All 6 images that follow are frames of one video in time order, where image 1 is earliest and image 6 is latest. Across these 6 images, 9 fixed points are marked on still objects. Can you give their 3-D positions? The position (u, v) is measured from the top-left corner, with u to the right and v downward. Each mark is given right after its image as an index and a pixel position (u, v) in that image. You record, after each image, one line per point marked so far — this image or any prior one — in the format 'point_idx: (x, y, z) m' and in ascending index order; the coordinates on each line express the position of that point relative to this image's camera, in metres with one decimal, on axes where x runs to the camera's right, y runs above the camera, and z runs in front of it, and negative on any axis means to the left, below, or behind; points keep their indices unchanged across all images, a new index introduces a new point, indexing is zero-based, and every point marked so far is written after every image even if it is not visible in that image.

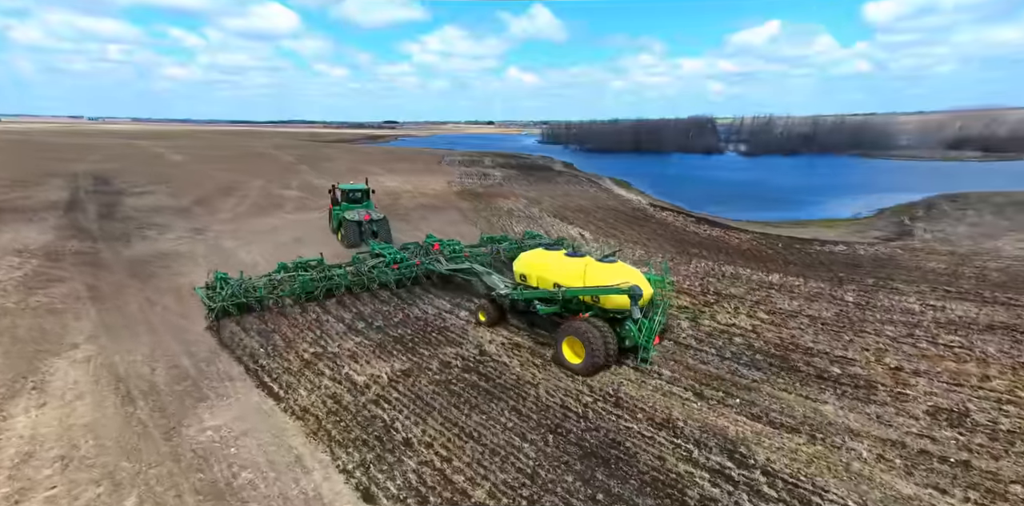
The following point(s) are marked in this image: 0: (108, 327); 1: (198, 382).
0: (-6.7, -1.2, +7.1) m
1: (-4.1, -1.7, +5.6) m
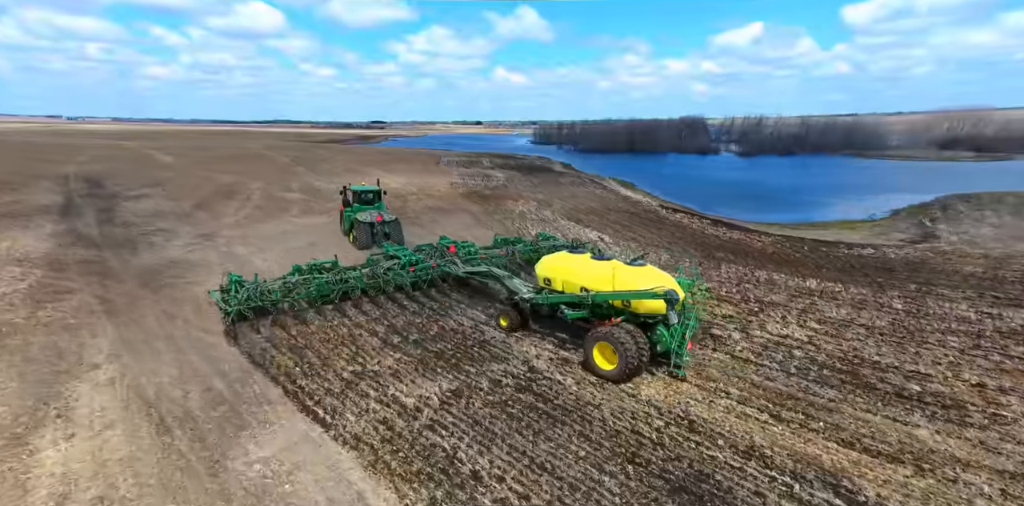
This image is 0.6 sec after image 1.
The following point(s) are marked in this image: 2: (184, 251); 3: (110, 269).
0: (-6.0, -1.4, +6.7) m
1: (-3.3, -1.9, +5.2) m
2: (-10.1, +0.1, +13.1) m
3: (-10.2, -0.4, +10.8) m
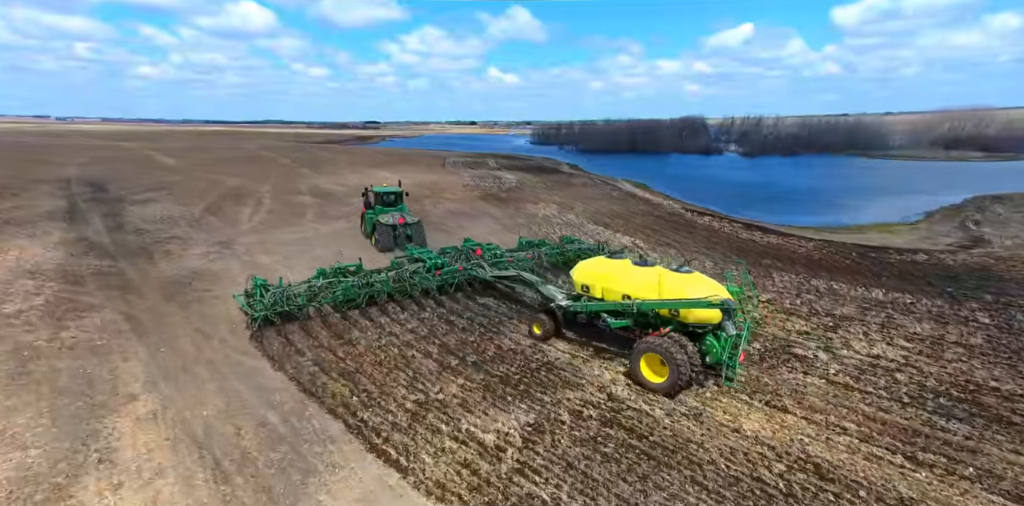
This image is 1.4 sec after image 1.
0: (-5.0, -1.7, +6.2) m
1: (-2.3, -2.1, +4.6) m
2: (-9.0, -0.2, +12.5) m
3: (-9.2, -0.7, +10.3) m
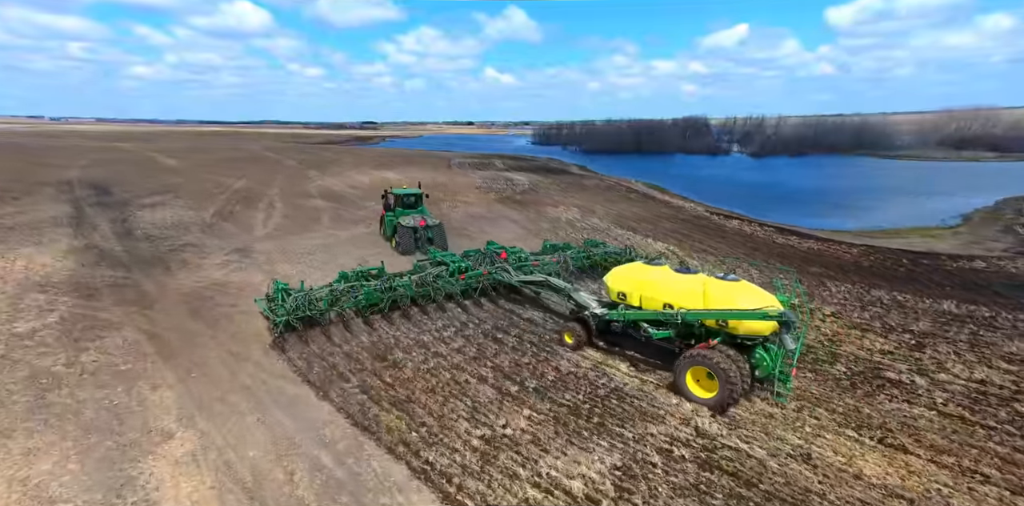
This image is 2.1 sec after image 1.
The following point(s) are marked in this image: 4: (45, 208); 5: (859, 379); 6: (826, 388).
0: (-4.1, -1.9, +5.6) m
1: (-1.4, -2.3, +4.1) m
2: (-8.1, -0.5, +12.0) m
3: (-8.3, -0.9, +9.8) m
4: (-21.4, +2.1, +20.0) m
5: (+4.9, -1.8, +6.0) m
6: (+4.2, -1.8, +5.8) m
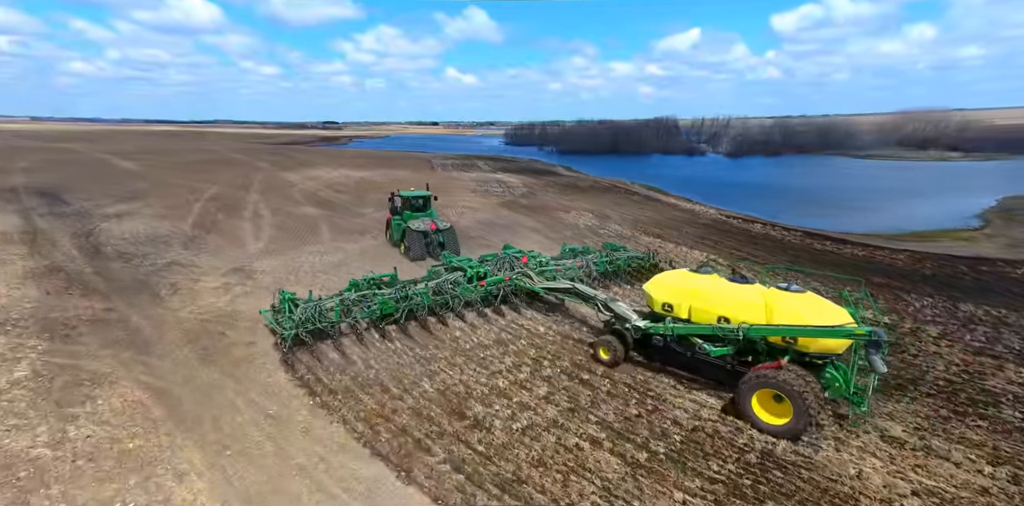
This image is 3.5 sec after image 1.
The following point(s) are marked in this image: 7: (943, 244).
0: (-2.7, -2.3, +4.2) m
1: (+0.1, -2.7, +2.8) m
2: (-7.0, -1.0, +10.4) m
3: (-7.1, -1.5, +8.2) m
4: (-20.7, +1.3, +17.7) m
5: (+6.3, -2.1, +5.1) m
6: (+5.7, -2.1, +4.8) m
7: (+16.6, +0.4, +16.6) m
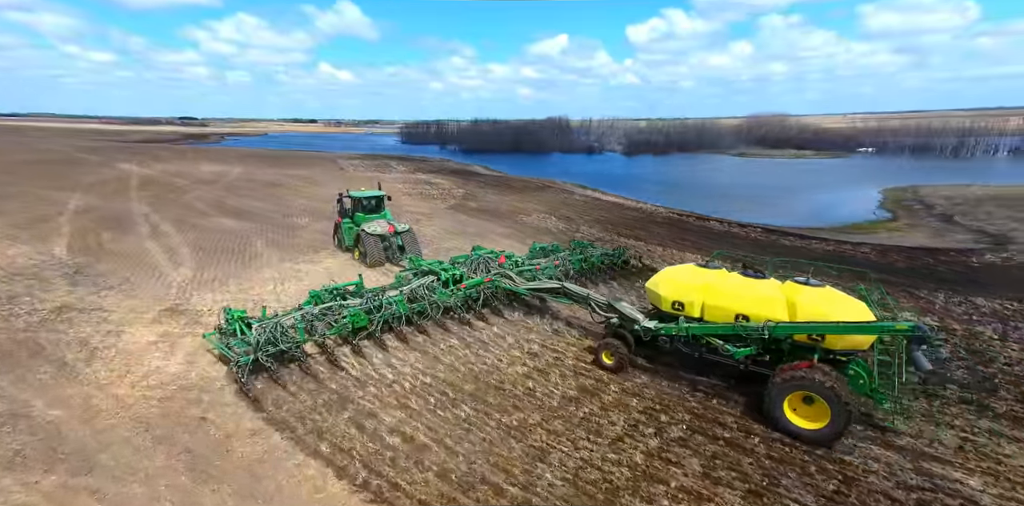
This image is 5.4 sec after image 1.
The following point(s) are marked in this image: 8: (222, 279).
0: (-0.6, -2.9, +2.4) m
1: (+2.4, -3.1, +1.6) m
2: (-6.1, -1.8, +7.7) m
3: (-5.7, -2.3, +5.5) m
4: (-21.1, -0.2, +12.2) m
5: (+8.0, -2.2, +5.0) m
6: (+7.4, -2.3, +4.6) m
7: (+15.8, +0.8, +18.2) m
8: (-8.0, -0.7, +12.2) m
